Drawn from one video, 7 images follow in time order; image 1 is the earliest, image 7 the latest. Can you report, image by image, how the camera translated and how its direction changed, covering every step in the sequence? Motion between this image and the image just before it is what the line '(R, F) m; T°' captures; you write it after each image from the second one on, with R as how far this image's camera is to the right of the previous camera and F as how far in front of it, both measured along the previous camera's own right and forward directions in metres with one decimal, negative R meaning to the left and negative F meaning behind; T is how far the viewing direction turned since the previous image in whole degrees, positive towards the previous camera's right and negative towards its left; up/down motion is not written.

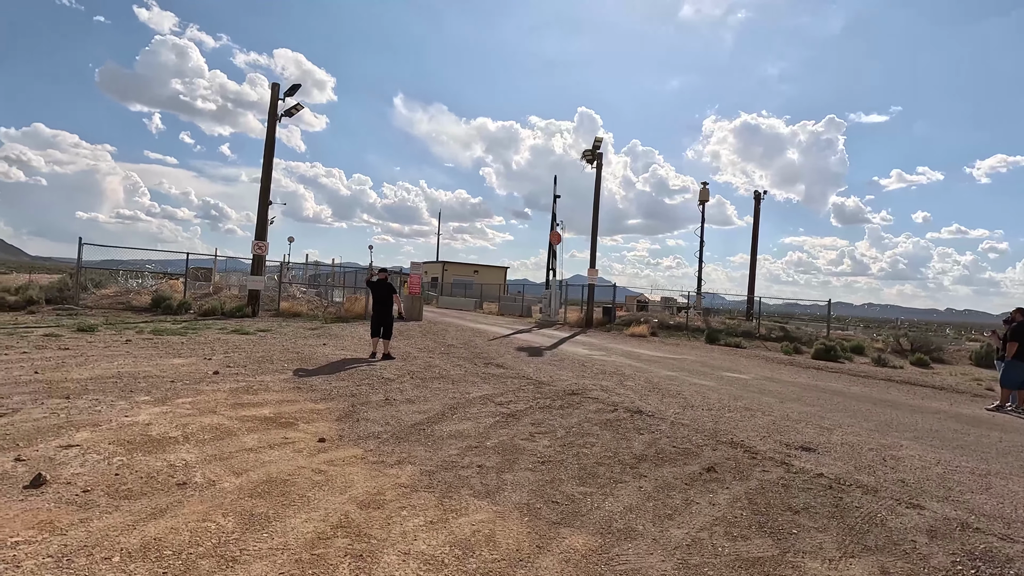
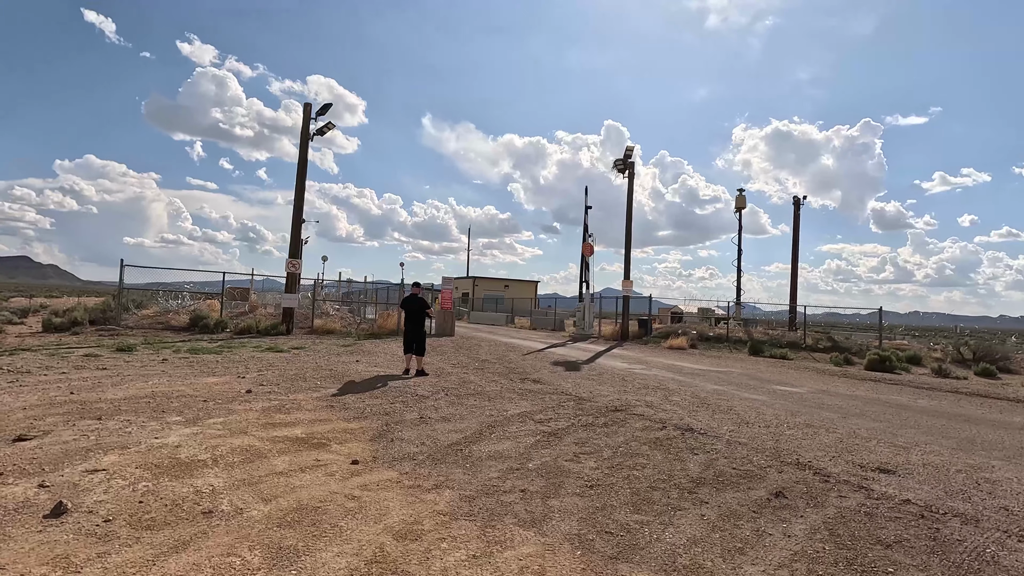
(-0.1, +0.4) m; -3°
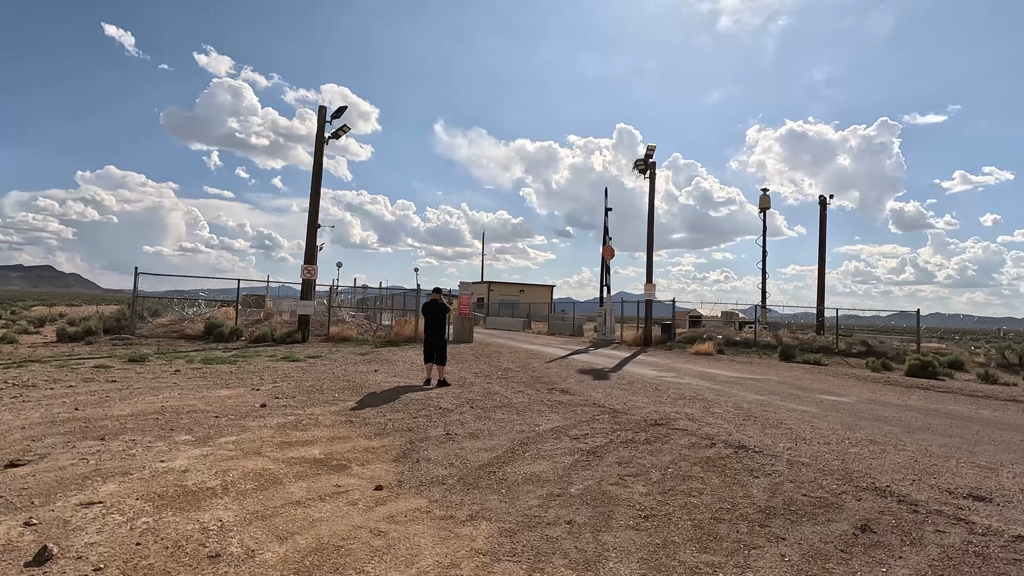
(-0.2, +0.6) m; -1°
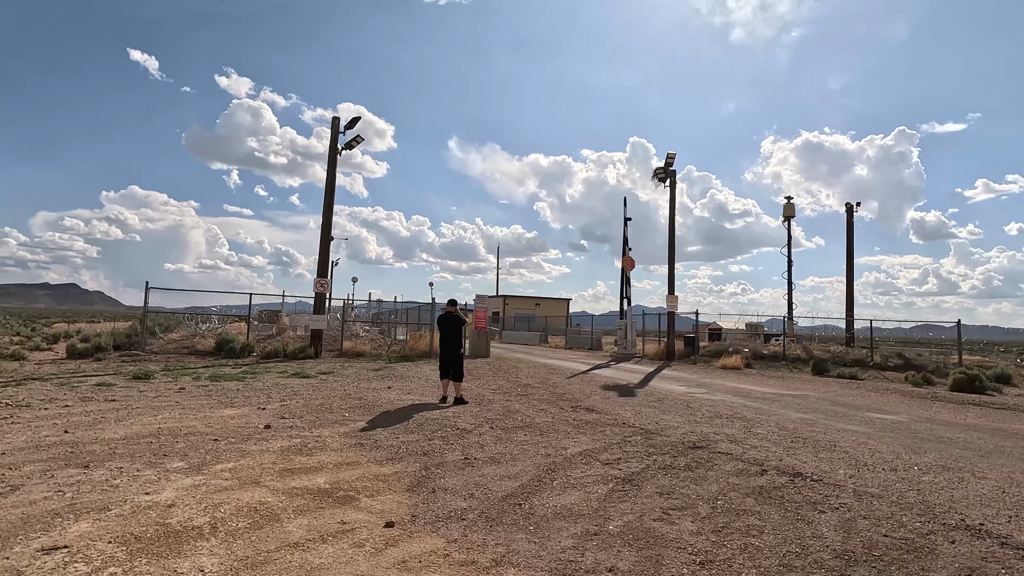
(-0.1, +0.6) m; -1°
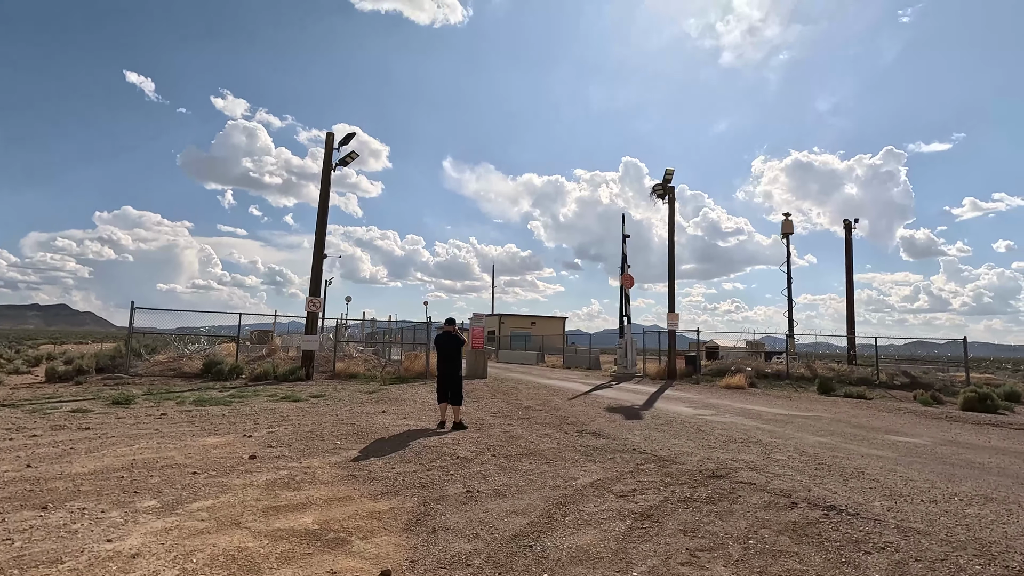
(-0.1, +0.5) m; +1°
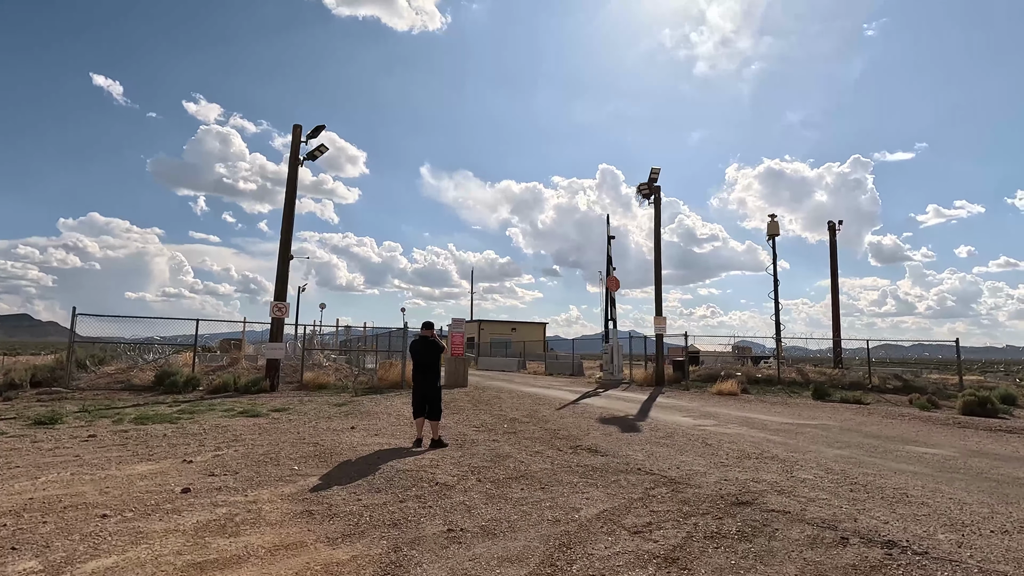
(-0.1, +1.0) m; +2°
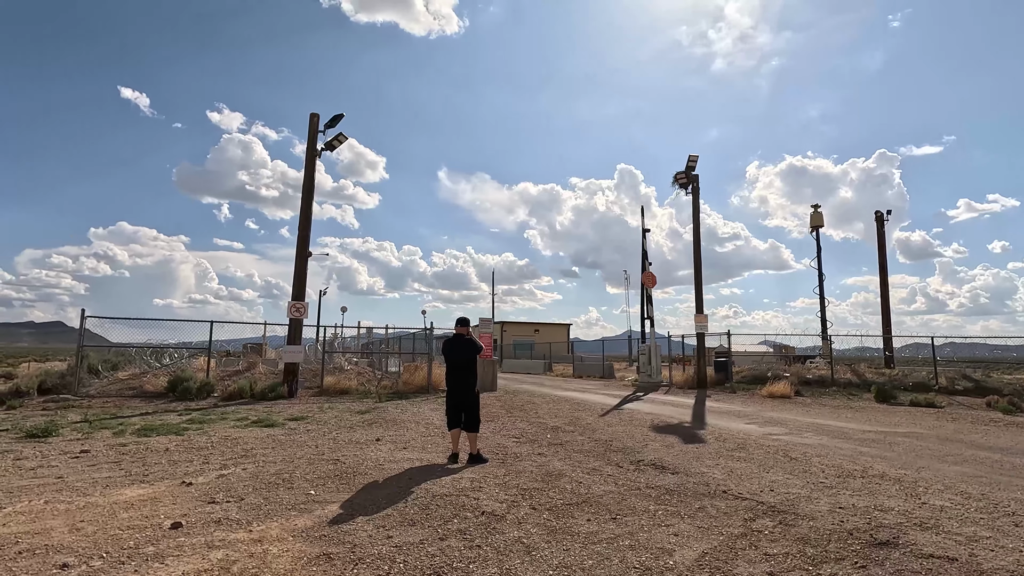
(-0.4, +1.2) m; -2°
